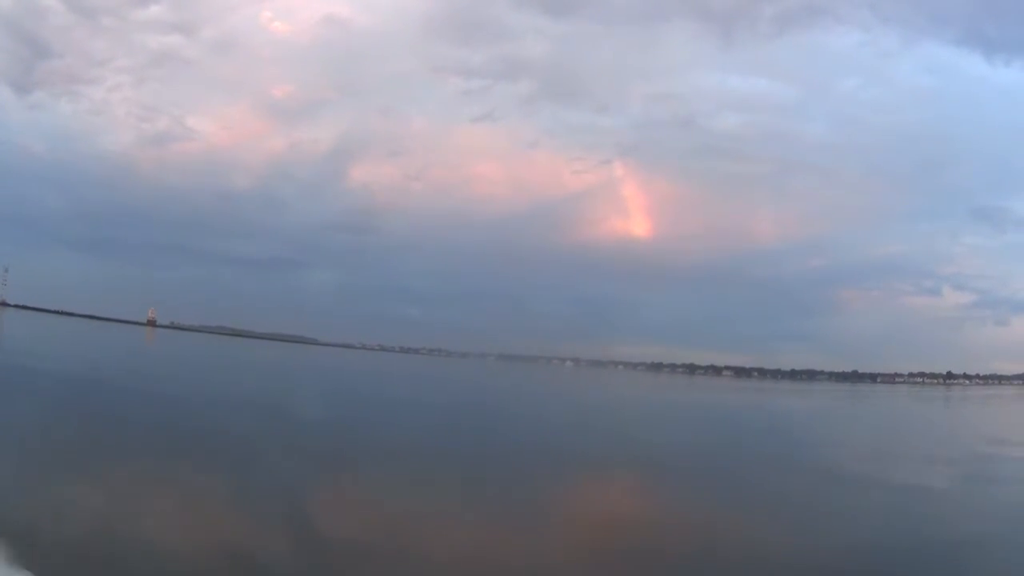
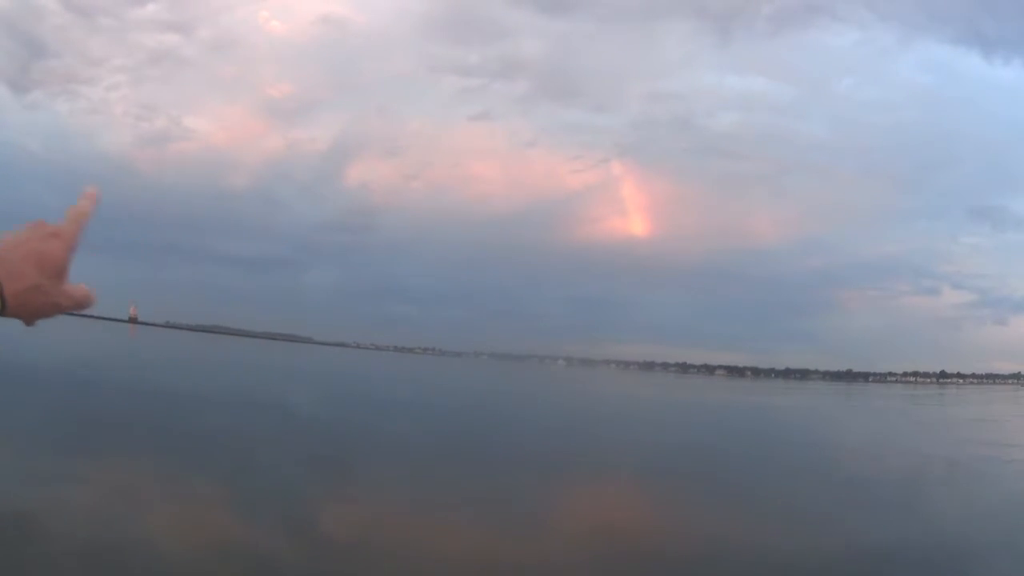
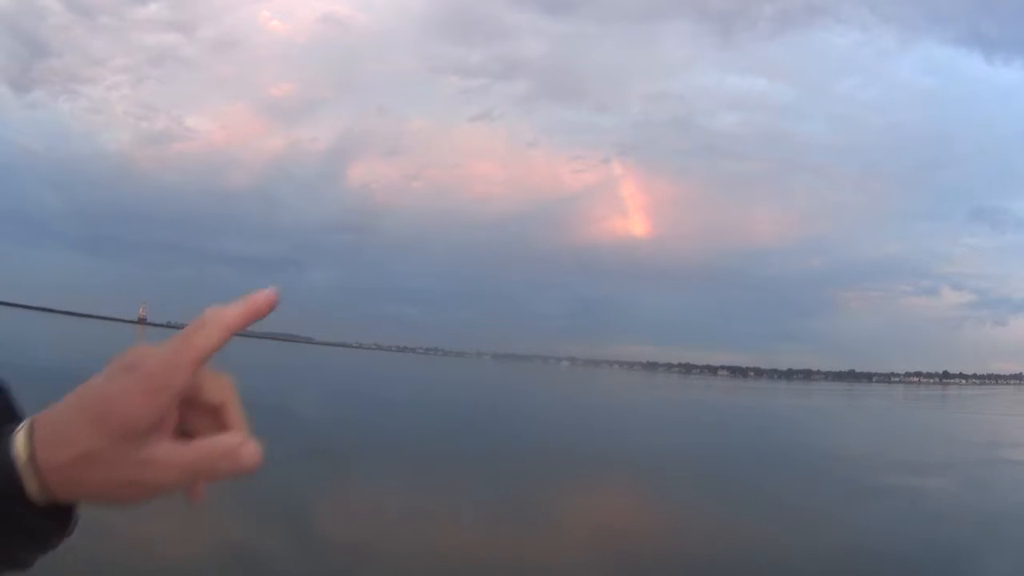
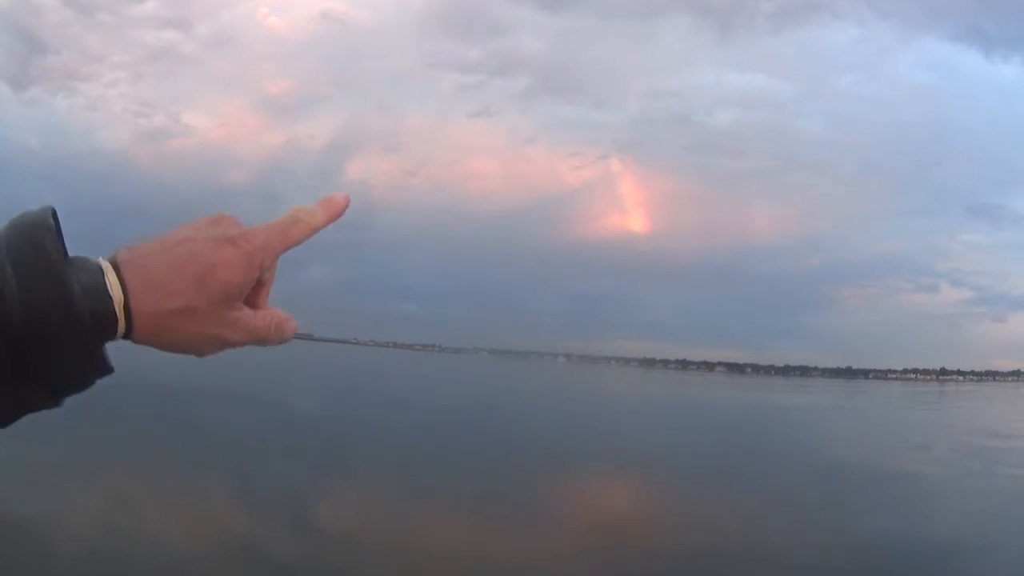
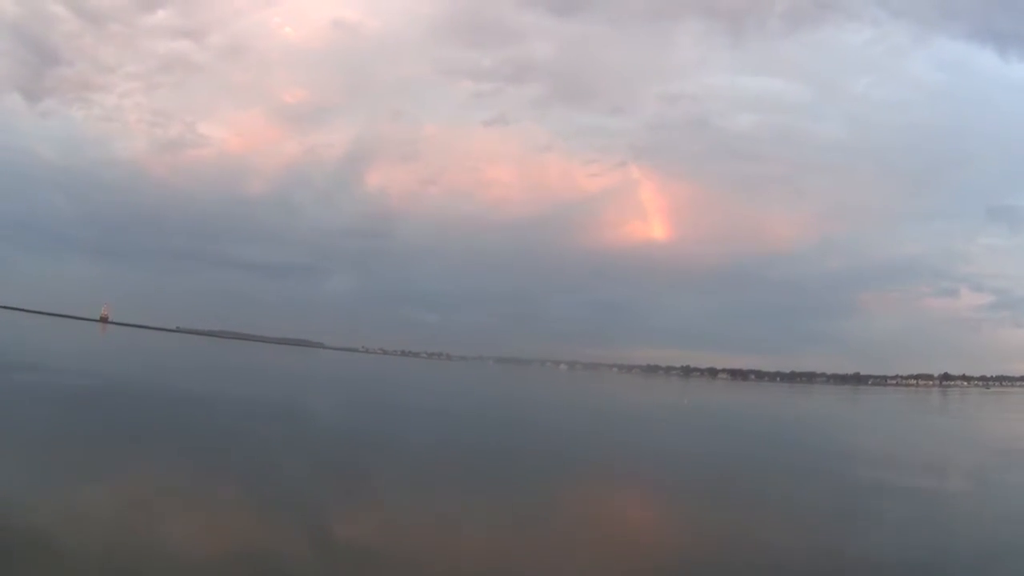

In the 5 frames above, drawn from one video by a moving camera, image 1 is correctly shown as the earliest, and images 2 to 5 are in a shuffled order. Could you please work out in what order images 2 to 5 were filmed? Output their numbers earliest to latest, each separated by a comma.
3, 4, 2, 5
